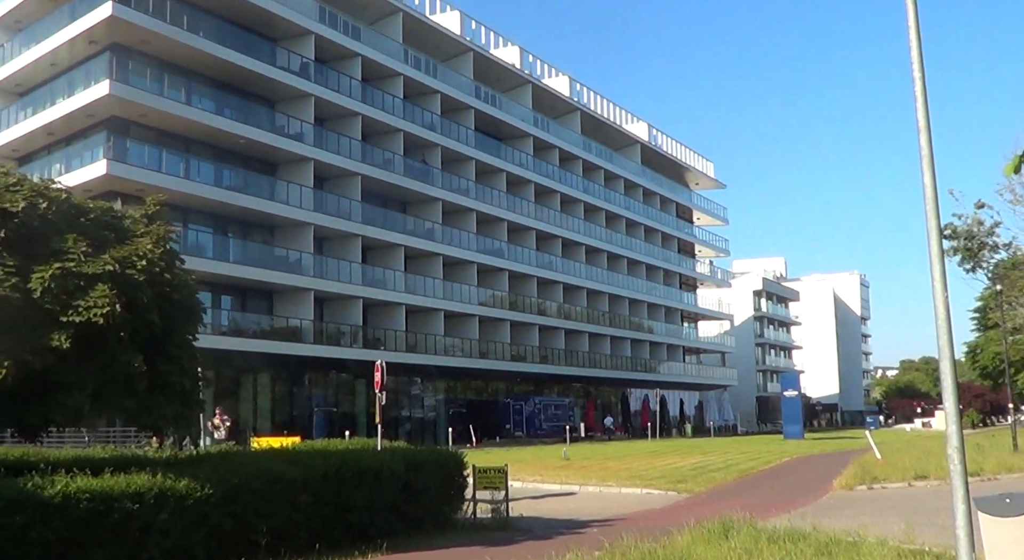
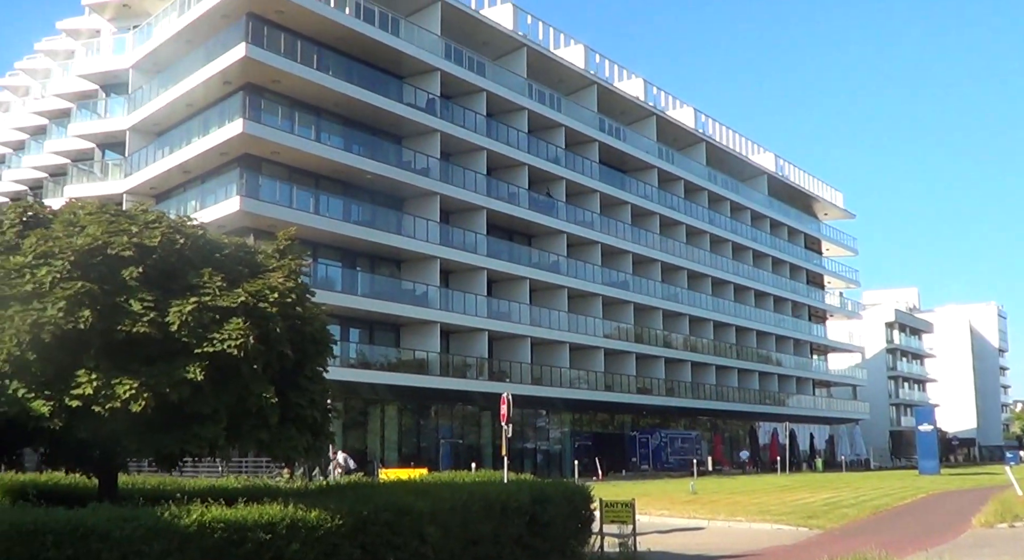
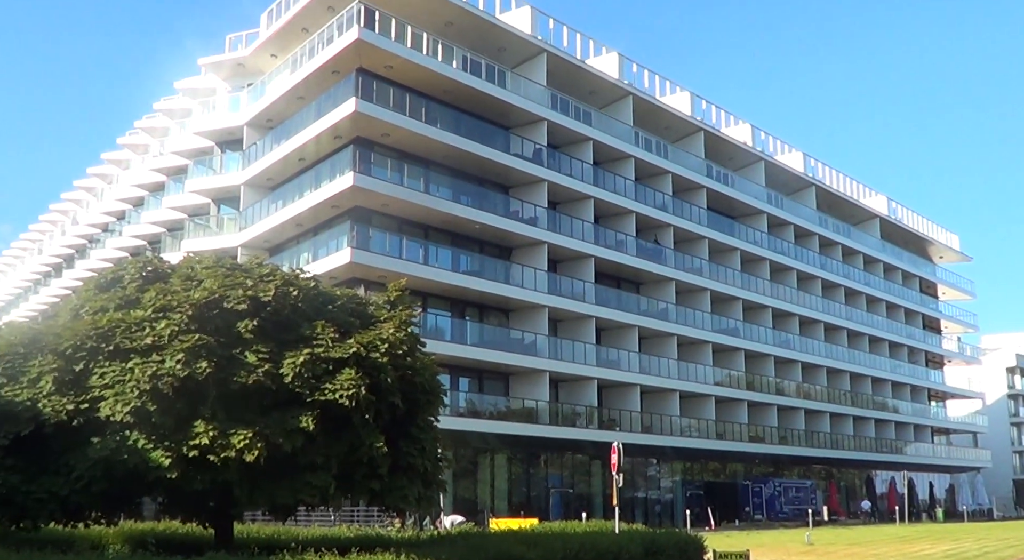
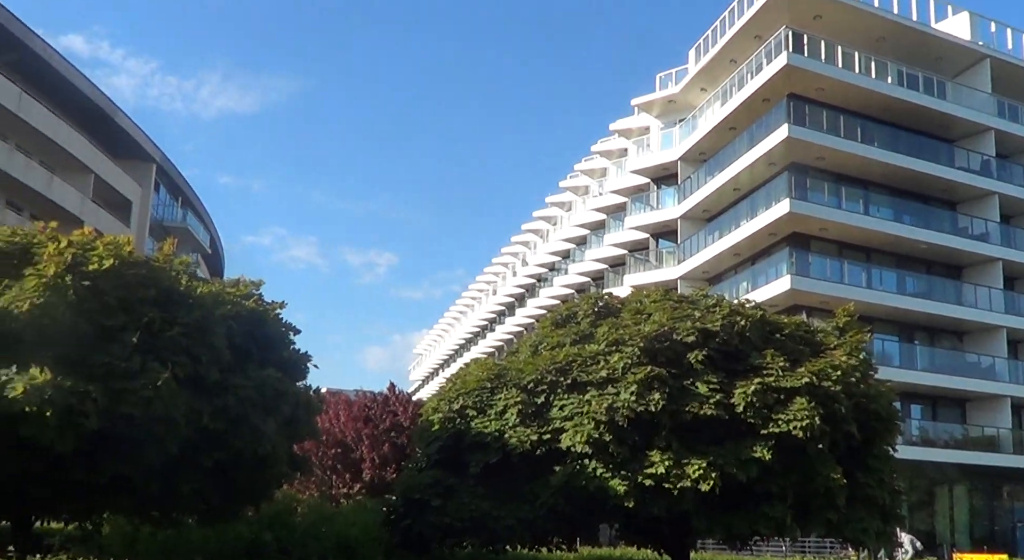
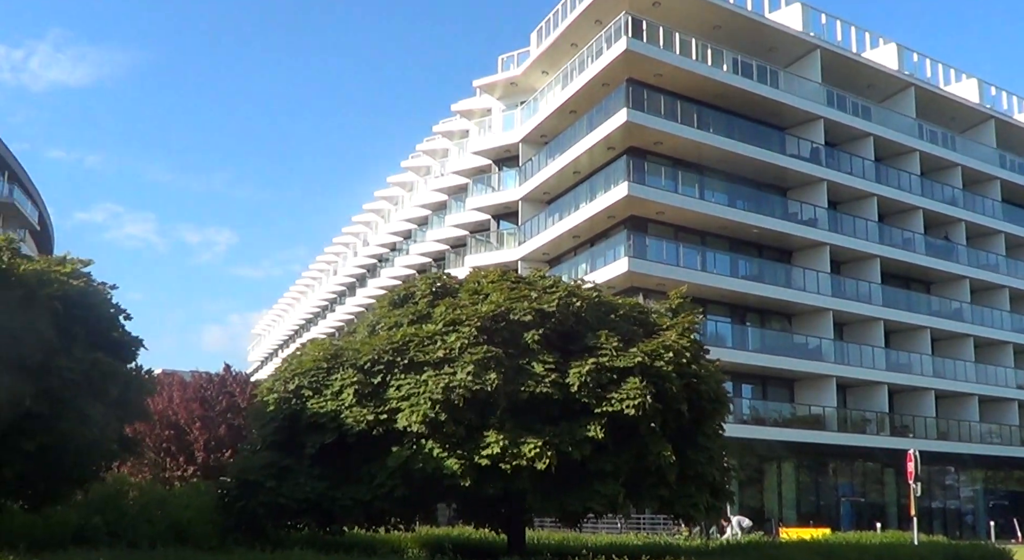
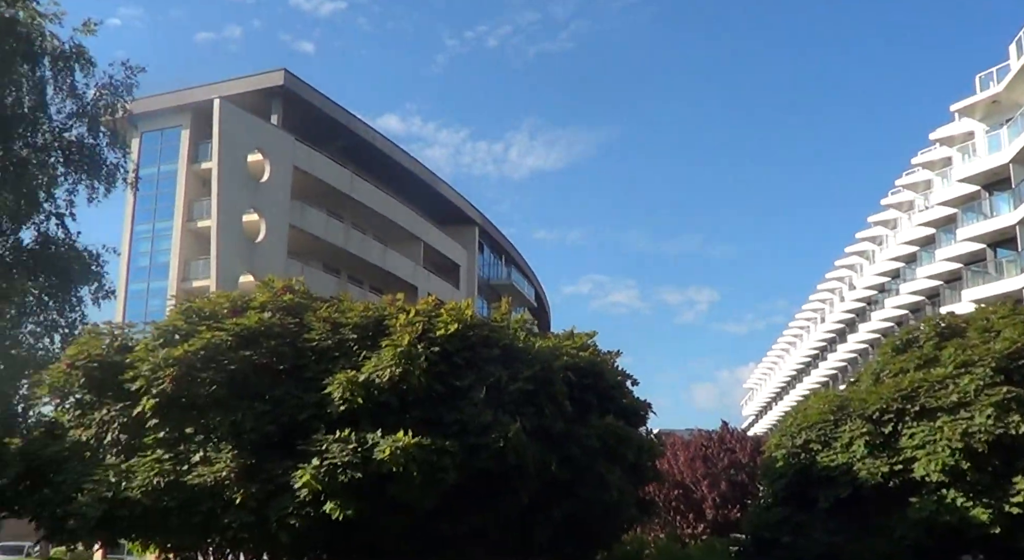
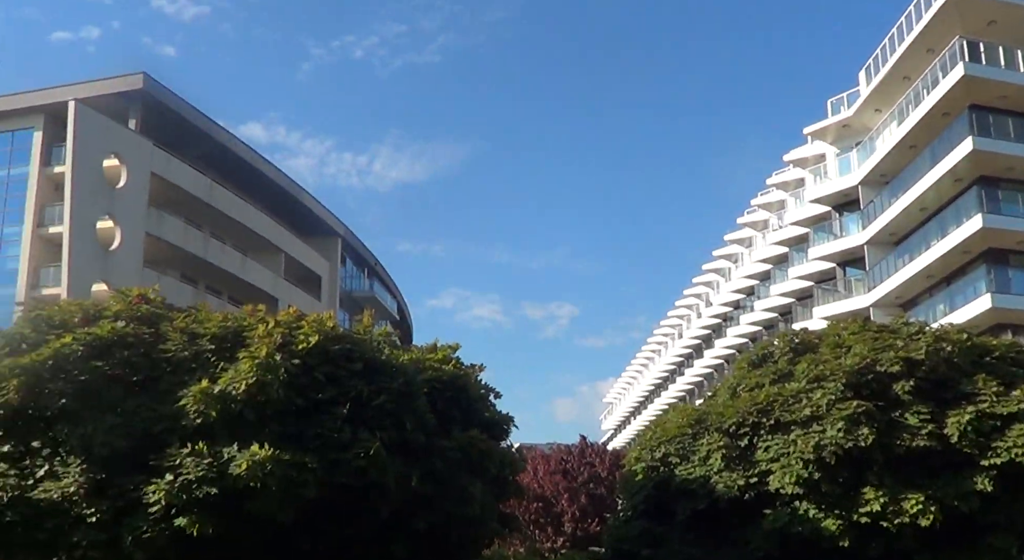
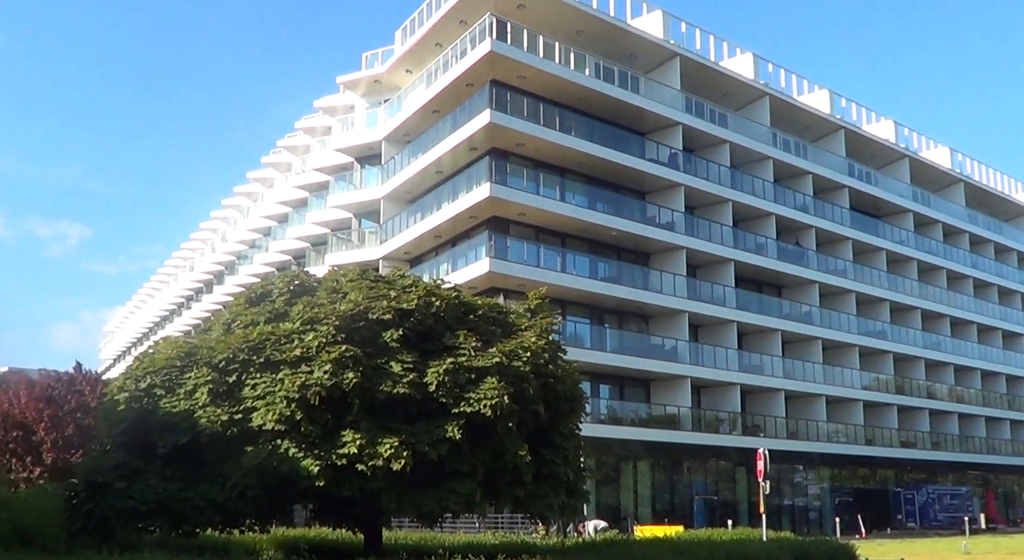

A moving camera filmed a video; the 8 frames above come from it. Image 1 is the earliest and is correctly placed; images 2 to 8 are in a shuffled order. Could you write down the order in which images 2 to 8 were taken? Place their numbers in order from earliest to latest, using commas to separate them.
2, 3, 8, 5, 4, 7, 6
